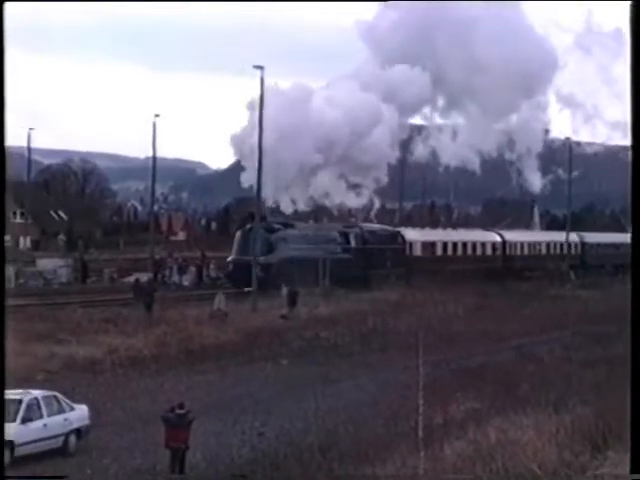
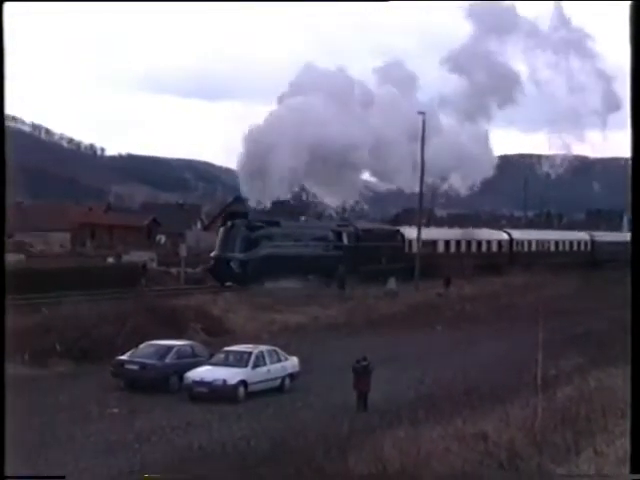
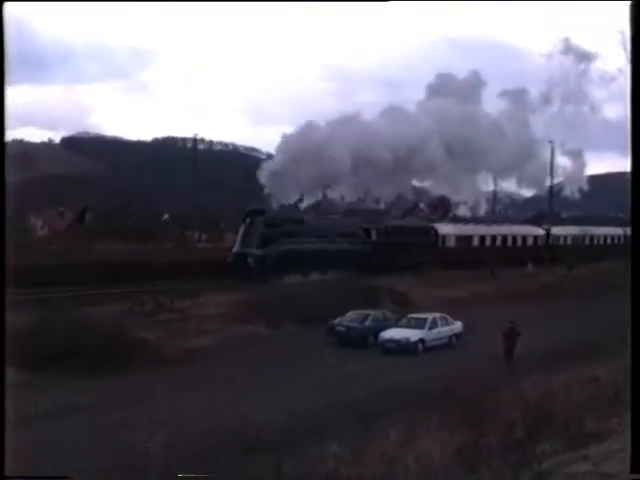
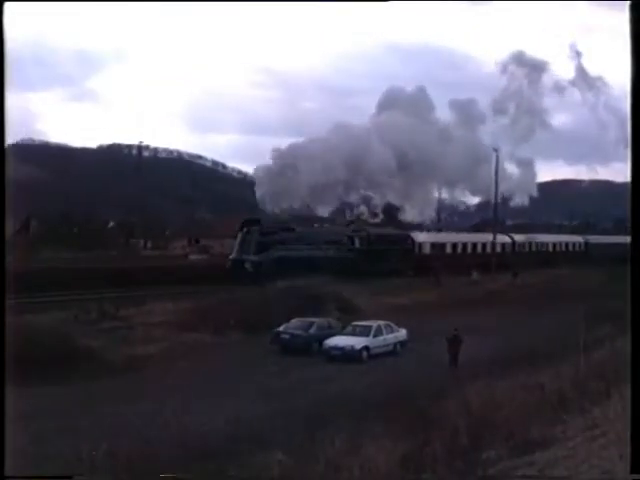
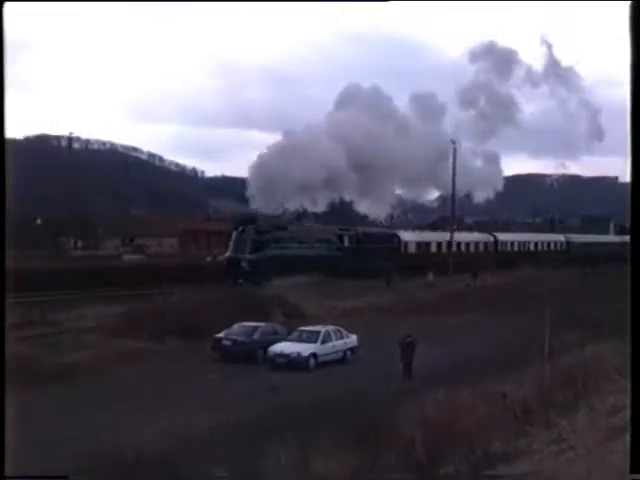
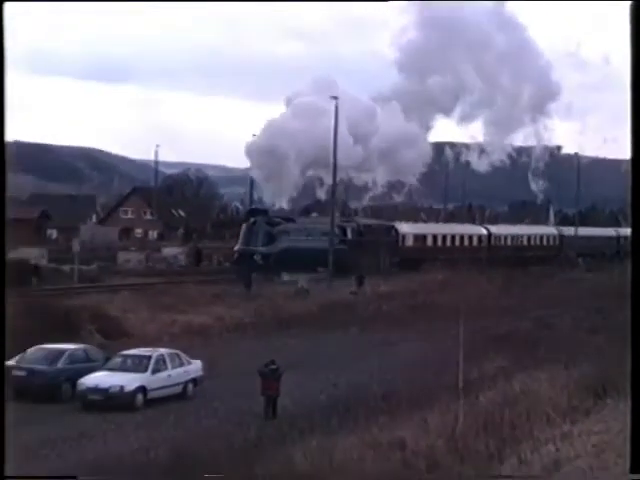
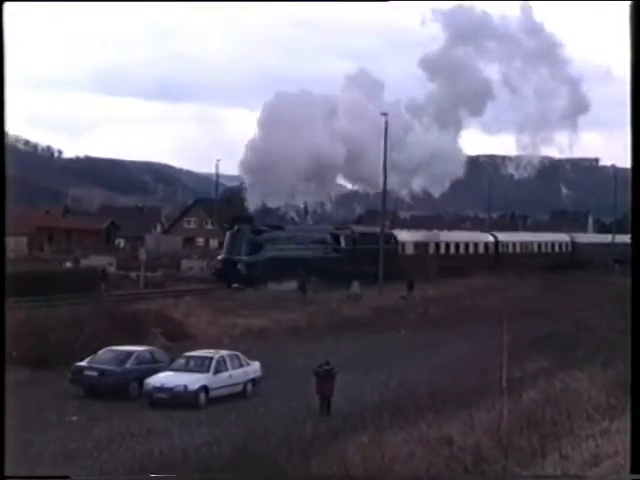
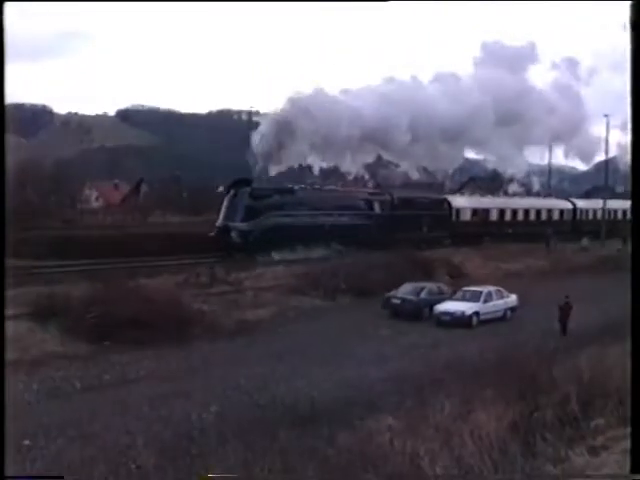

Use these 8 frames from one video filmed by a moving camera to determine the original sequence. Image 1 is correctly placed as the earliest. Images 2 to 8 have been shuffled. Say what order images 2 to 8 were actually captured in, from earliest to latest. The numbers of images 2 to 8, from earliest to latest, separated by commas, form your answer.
6, 7, 2, 5, 4, 3, 8
